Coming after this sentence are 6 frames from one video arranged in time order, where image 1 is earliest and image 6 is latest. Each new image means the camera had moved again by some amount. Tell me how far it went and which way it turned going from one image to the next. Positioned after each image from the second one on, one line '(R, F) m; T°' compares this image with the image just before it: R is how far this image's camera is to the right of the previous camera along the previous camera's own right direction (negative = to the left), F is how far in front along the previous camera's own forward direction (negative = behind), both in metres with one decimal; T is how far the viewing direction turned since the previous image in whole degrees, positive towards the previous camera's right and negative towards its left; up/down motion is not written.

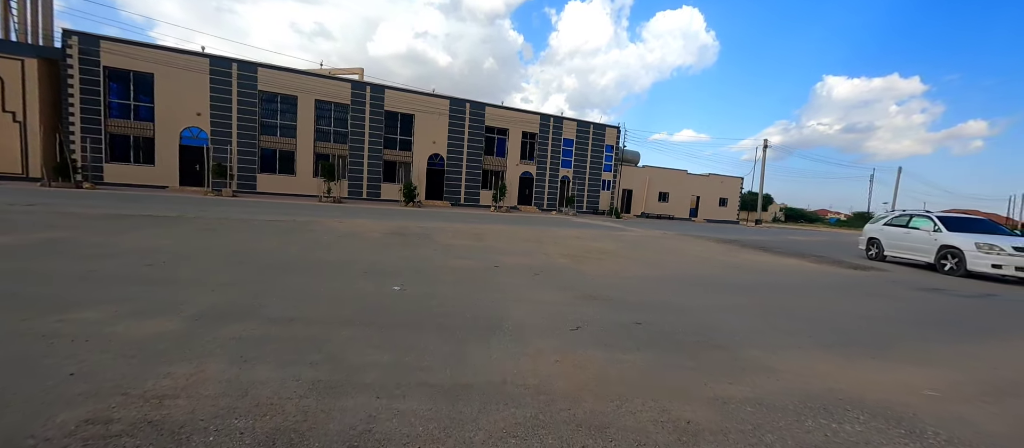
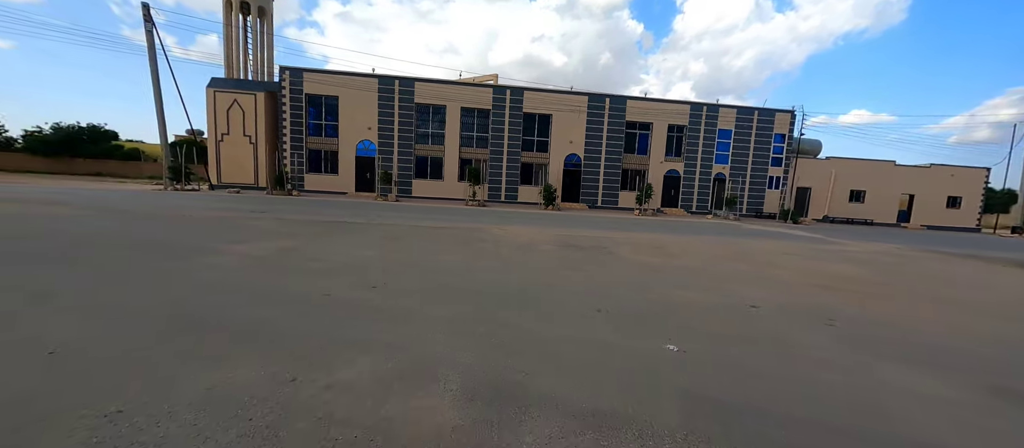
(-1.8, +1.1) m; -18°
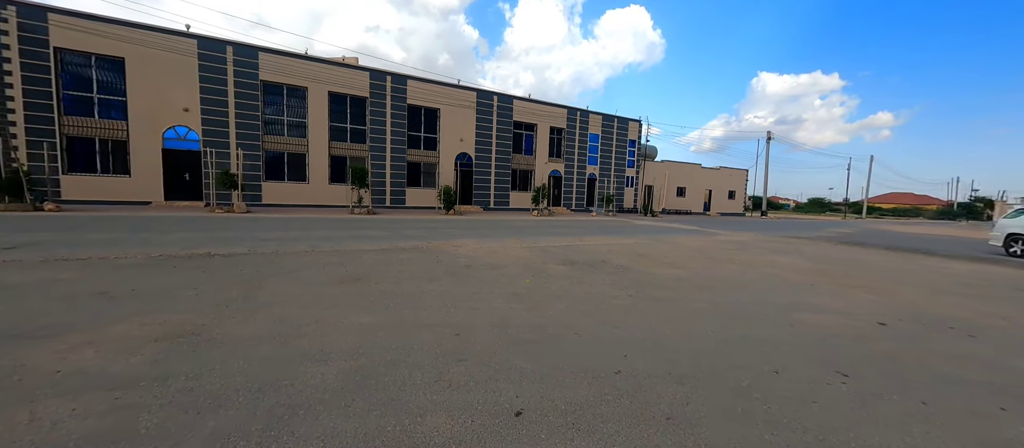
(-2.8, +2.9) m; +24°
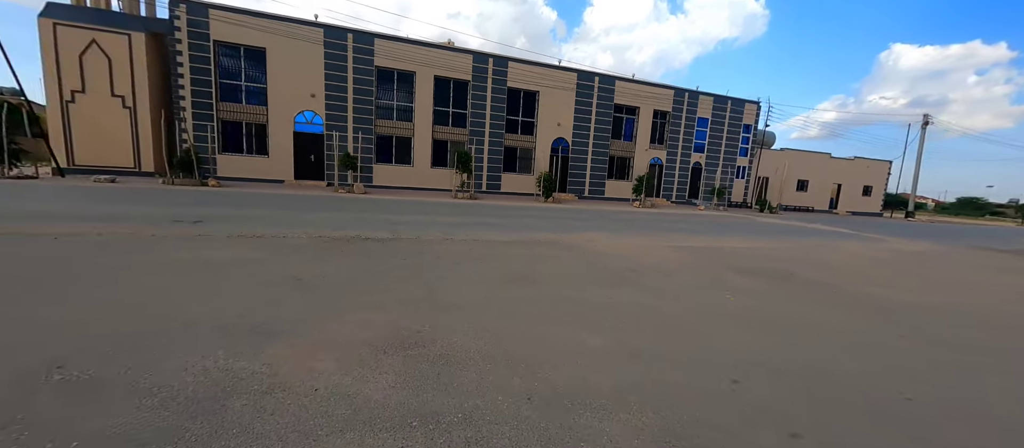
(-1.5, +0.6) m; -10°
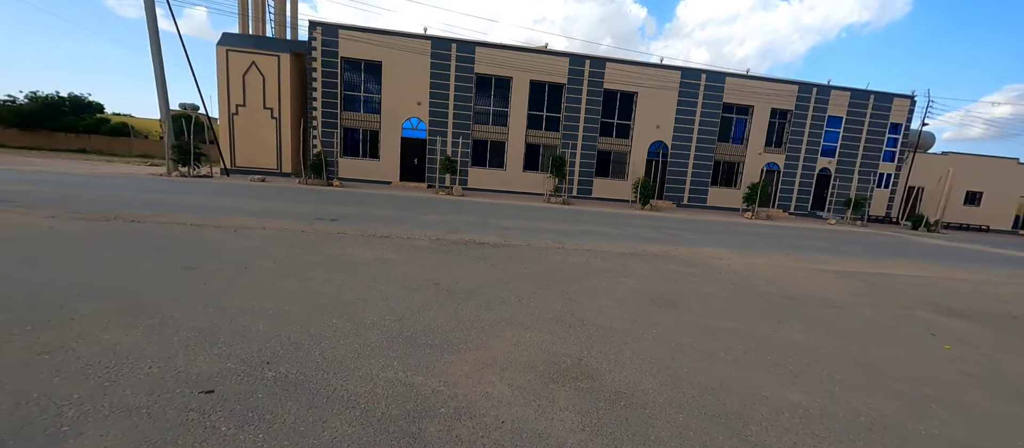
(-0.7, +0.2) m; -11°
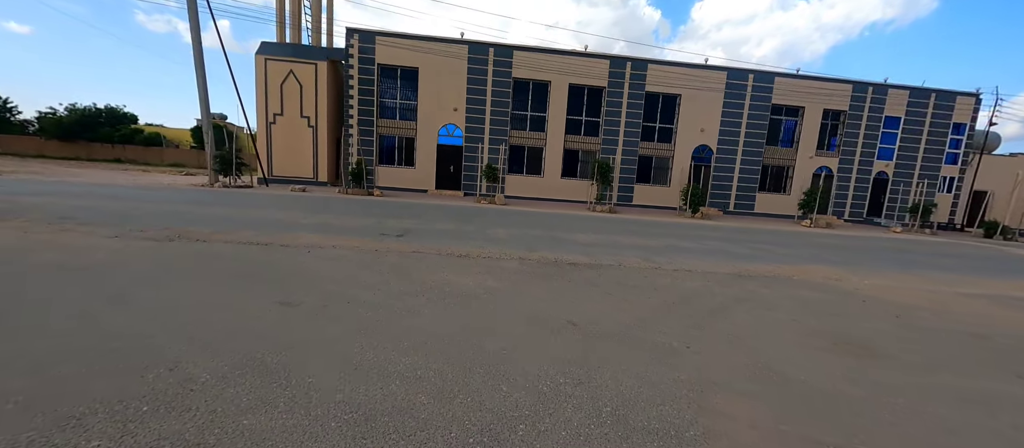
(-1.5, +0.8) m; -2°
